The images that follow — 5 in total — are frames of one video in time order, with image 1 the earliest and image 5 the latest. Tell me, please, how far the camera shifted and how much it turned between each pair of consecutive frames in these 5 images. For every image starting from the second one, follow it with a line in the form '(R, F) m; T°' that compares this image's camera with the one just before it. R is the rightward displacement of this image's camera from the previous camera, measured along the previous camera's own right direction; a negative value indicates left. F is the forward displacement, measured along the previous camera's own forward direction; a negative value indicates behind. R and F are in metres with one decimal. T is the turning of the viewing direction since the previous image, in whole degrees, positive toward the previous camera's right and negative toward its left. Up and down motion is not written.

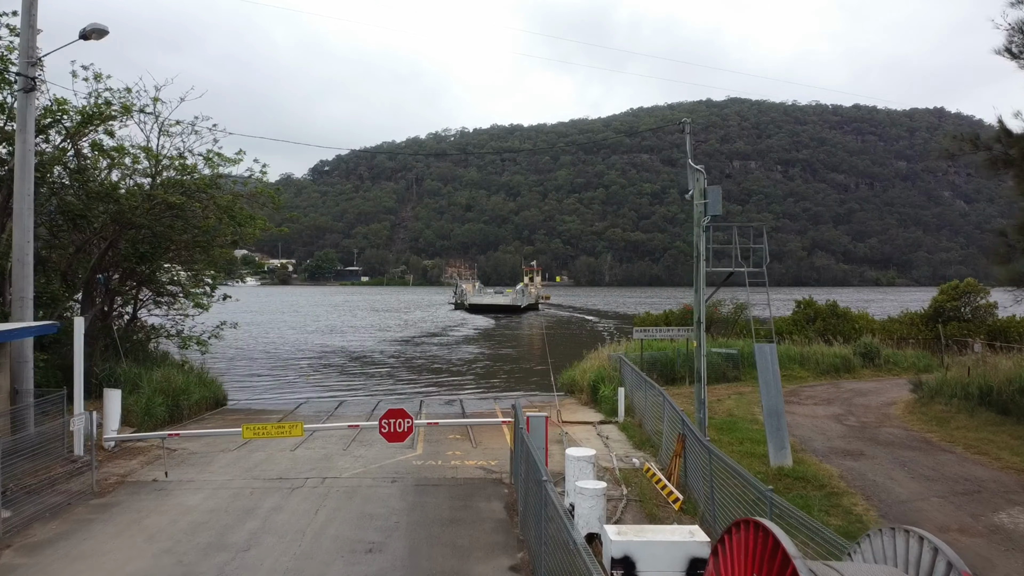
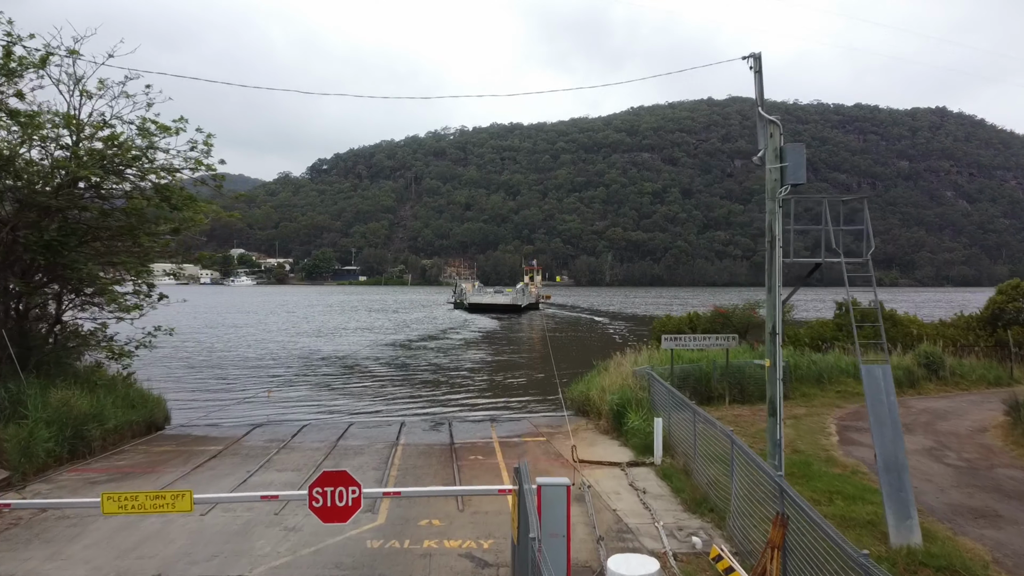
(0.0, +2.5) m; 0°
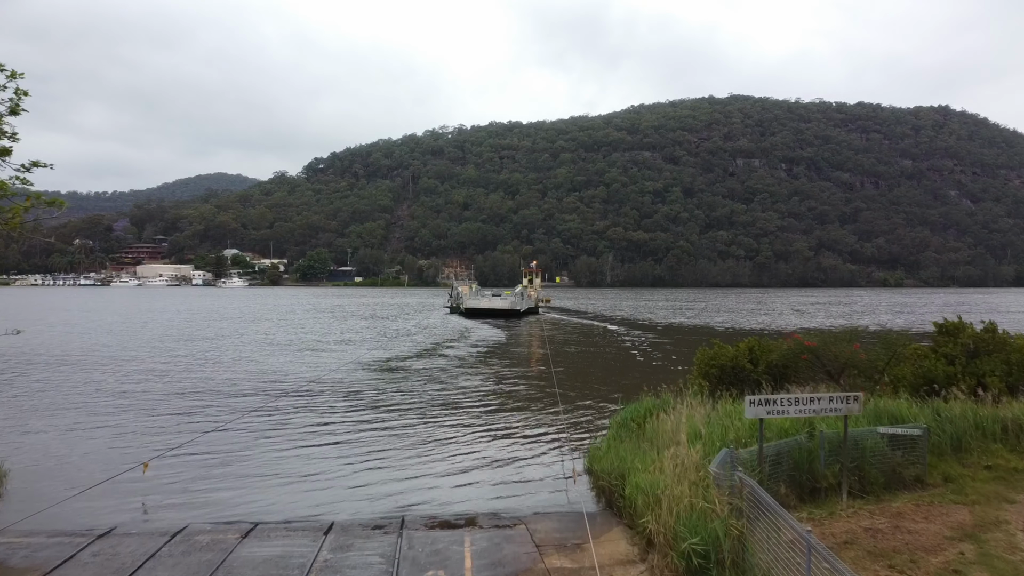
(+0.1, +4.1) m; 0°
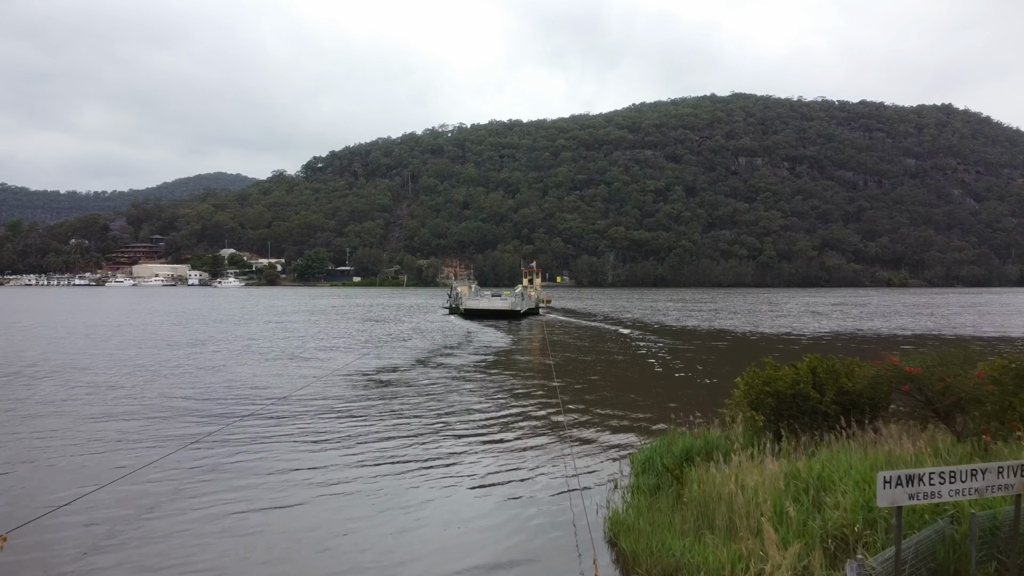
(0.0, +2.4) m; 0°
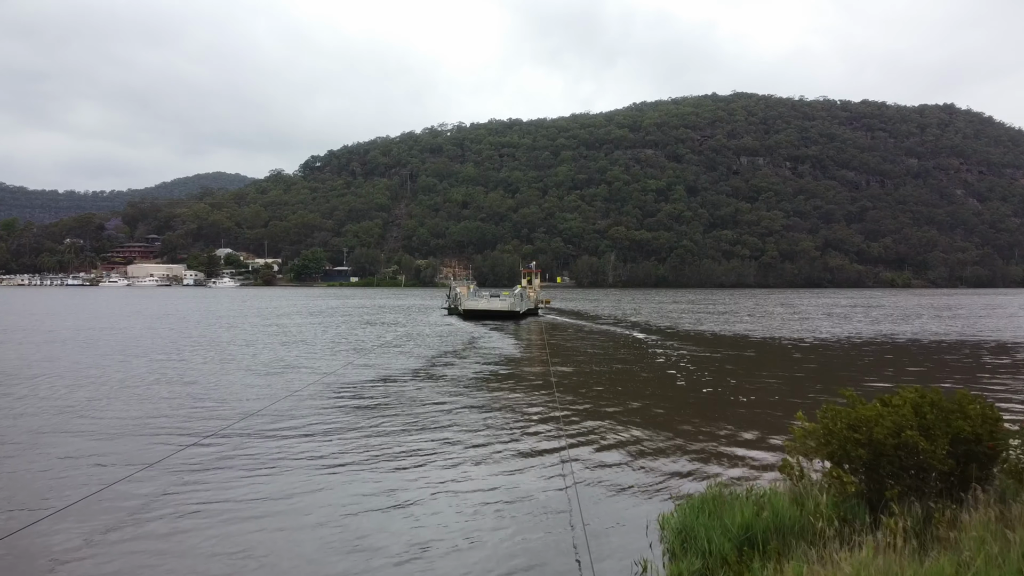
(+0.1, +2.5) m; 0°
